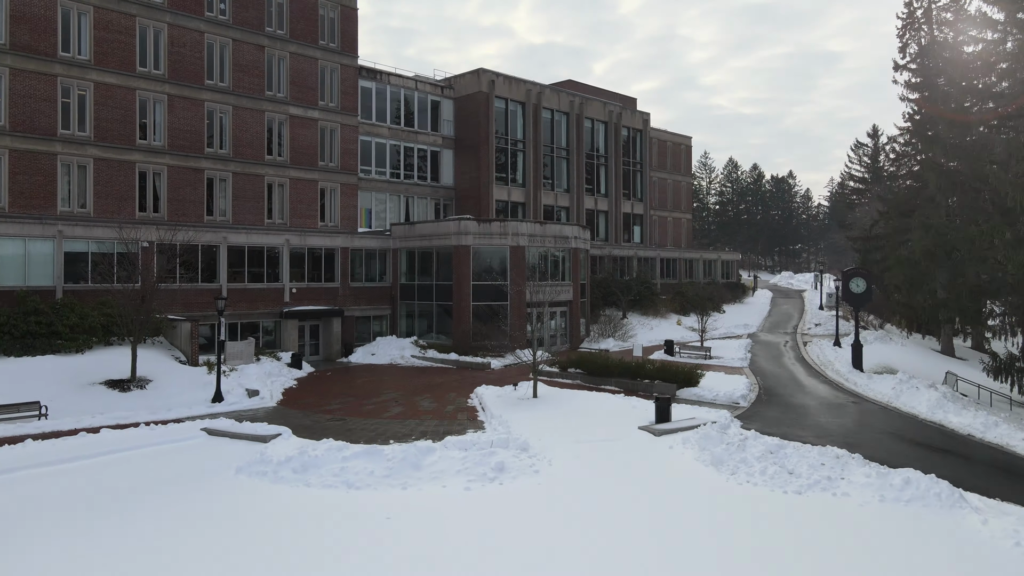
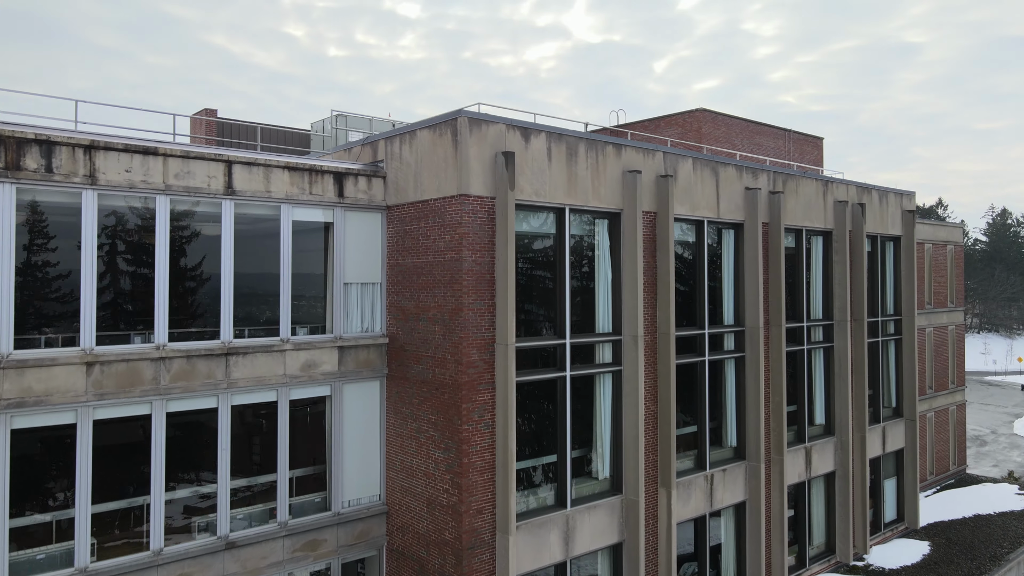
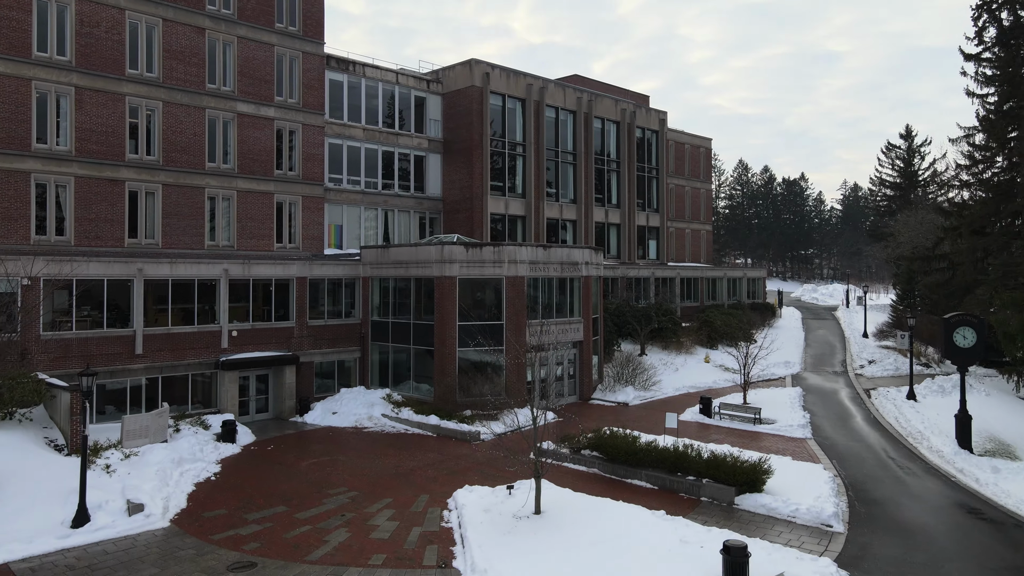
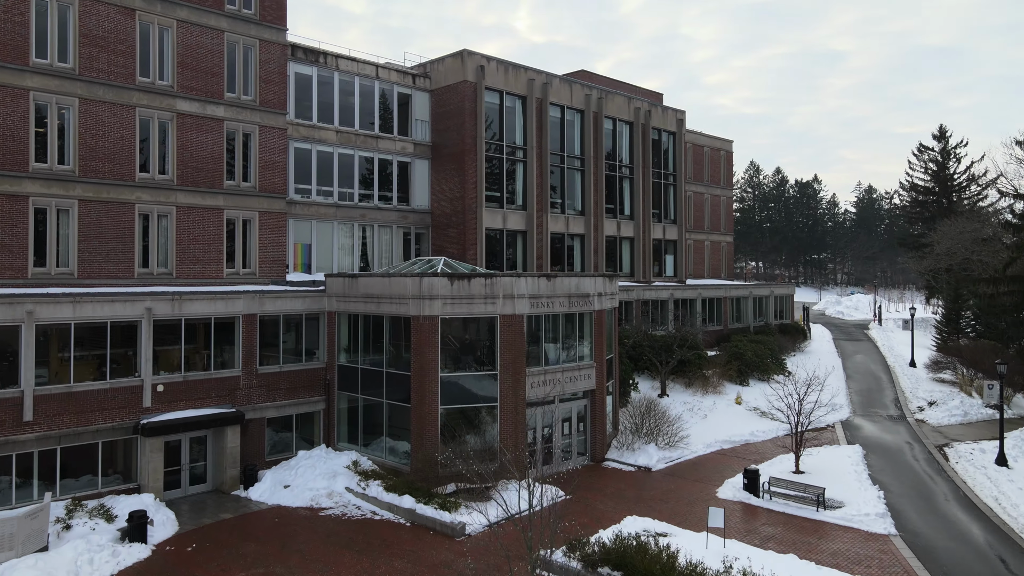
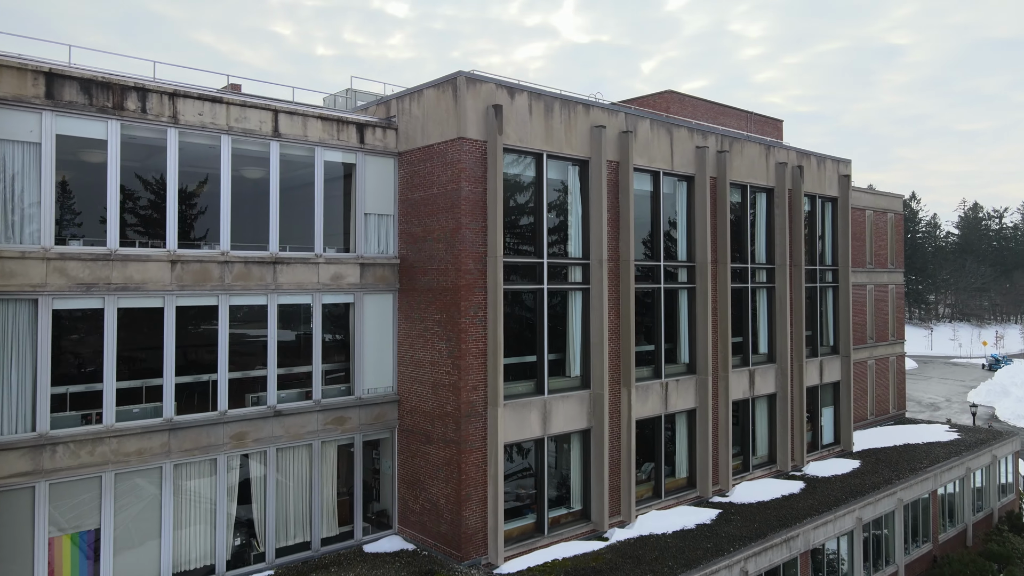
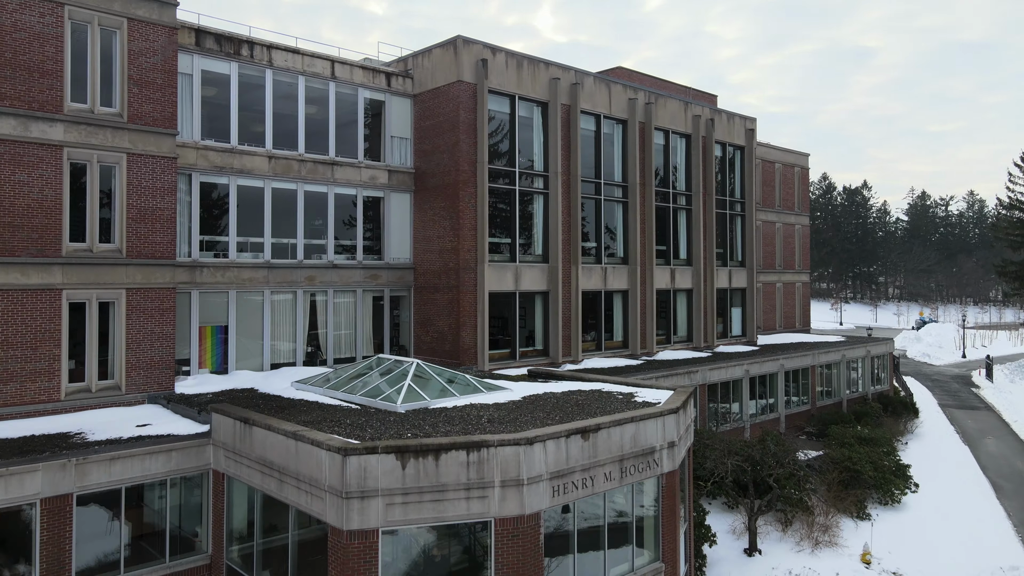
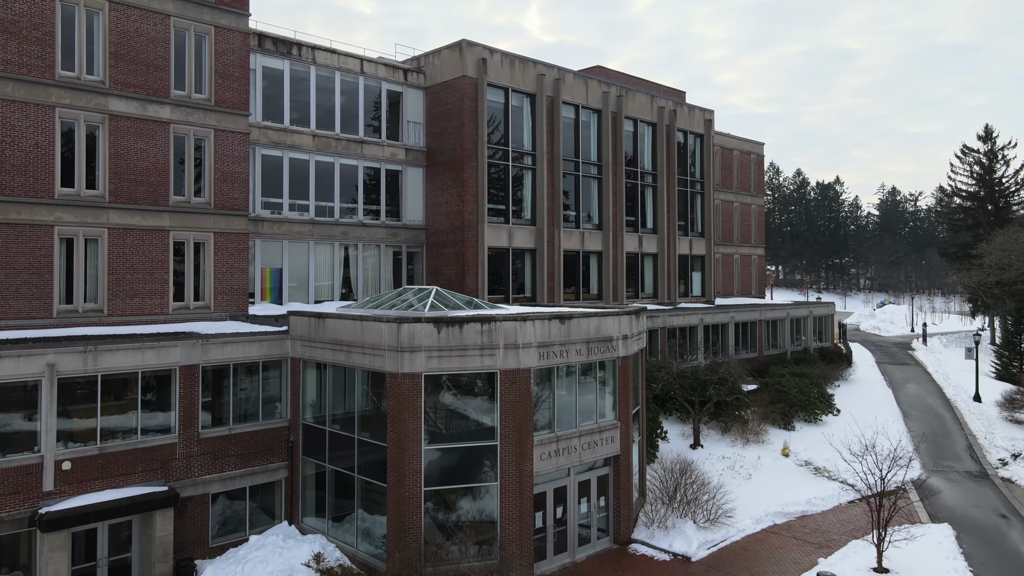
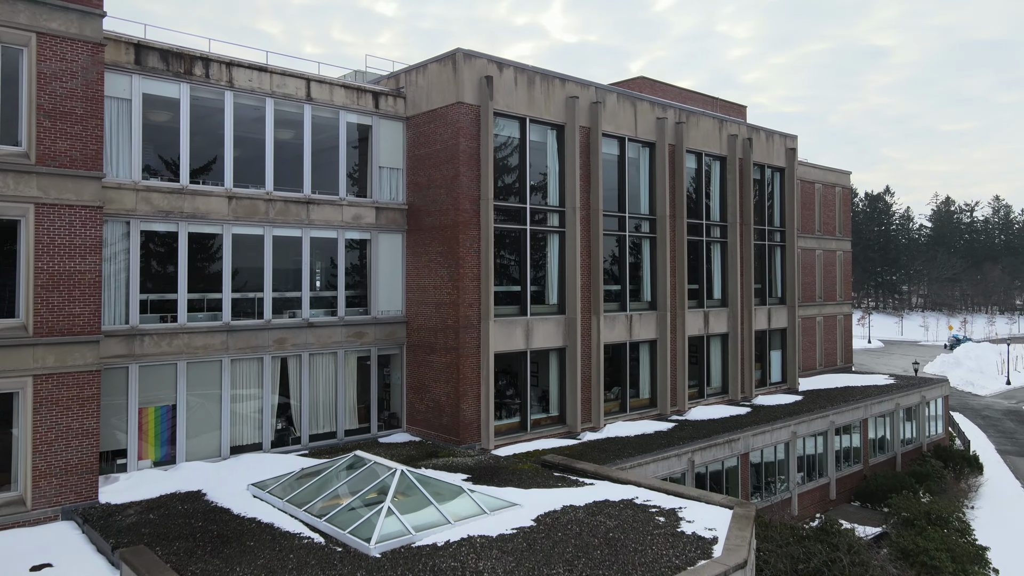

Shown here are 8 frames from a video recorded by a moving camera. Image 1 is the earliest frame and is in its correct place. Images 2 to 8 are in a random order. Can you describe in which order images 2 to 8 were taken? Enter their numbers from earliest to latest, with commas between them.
3, 4, 7, 6, 8, 5, 2
